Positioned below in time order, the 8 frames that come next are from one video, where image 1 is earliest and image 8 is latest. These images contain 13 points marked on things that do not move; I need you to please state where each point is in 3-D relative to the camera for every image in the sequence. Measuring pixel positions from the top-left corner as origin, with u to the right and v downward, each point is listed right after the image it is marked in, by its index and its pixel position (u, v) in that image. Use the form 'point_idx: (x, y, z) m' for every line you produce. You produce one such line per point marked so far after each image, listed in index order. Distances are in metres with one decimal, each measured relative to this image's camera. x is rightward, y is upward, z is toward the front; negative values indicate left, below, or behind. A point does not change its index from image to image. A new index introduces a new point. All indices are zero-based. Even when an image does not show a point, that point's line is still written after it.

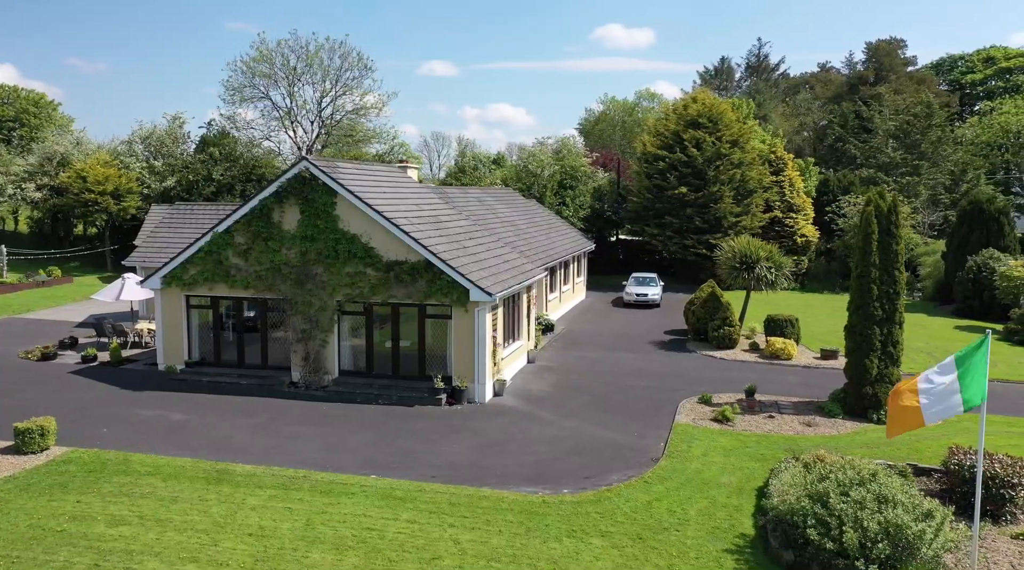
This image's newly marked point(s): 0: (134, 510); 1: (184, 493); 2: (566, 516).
0: (-6.4, -3.8, +14.3) m
1: (-5.8, -3.7, +15.1) m
2: (+0.9, -3.9, +14.3) m
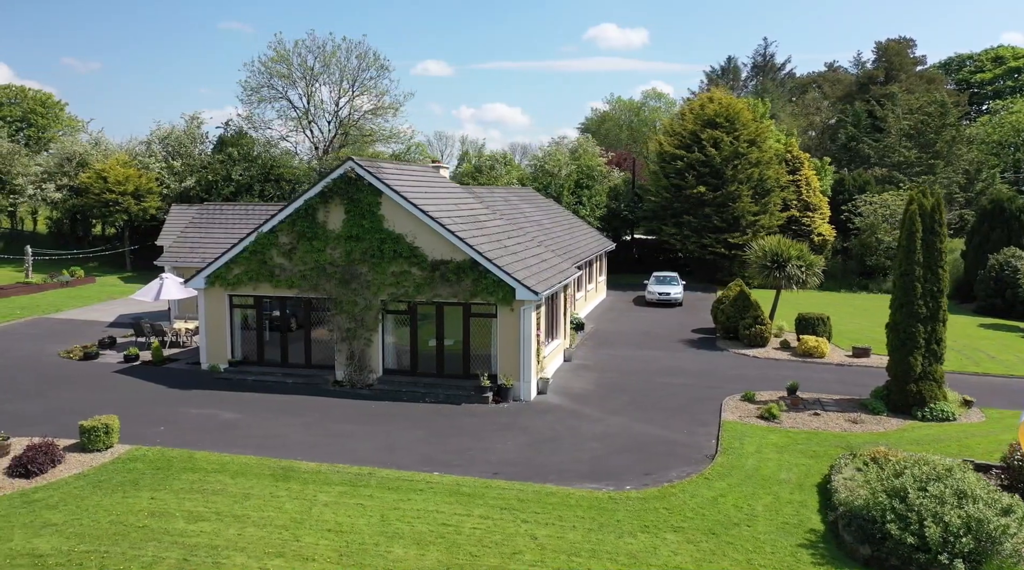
0: (-5.2, -3.8, +14.5) m
1: (-4.6, -3.7, +15.3) m
2: (+2.1, -3.9, +14.5) m
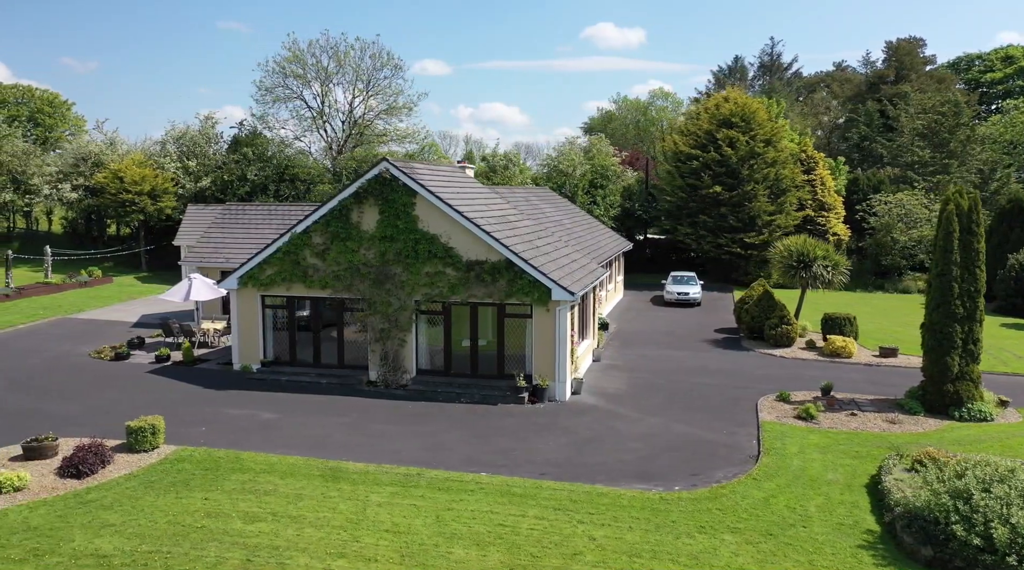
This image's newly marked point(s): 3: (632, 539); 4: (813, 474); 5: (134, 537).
0: (-4.2, -3.8, +14.5) m
1: (-3.7, -3.7, +15.4) m
2: (+3.0, -3.9, +14.5) m
3: (+1.9, -4.0, +13.3) m
4: (+5.9, -3.7, +16.7) m
5: (-5.9, -3.9, +13.3) m
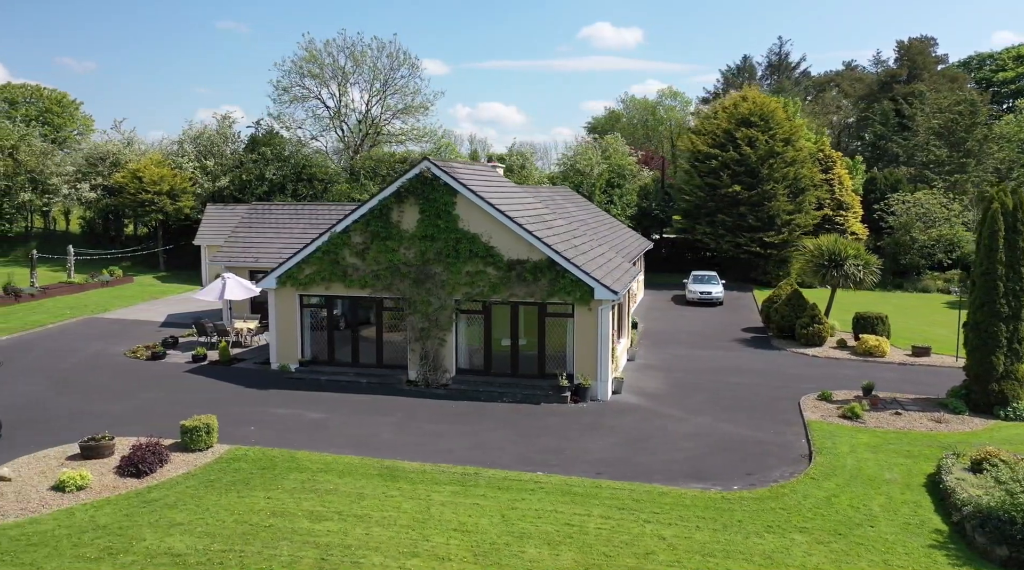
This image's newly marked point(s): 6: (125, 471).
0: (-3.1, -3.8, +14.5) m
1: (-2.6, -3.7, +15.3) m
2: (+4.1, -3.9, +14.5) m
3: (+3.0, -4.0, +13.3) m
4: (+7.0, -3.7, +16.6) m
5: (-4.8, -3.9, +13.3) m
6: (-7.2, -3.5, +15.8) m
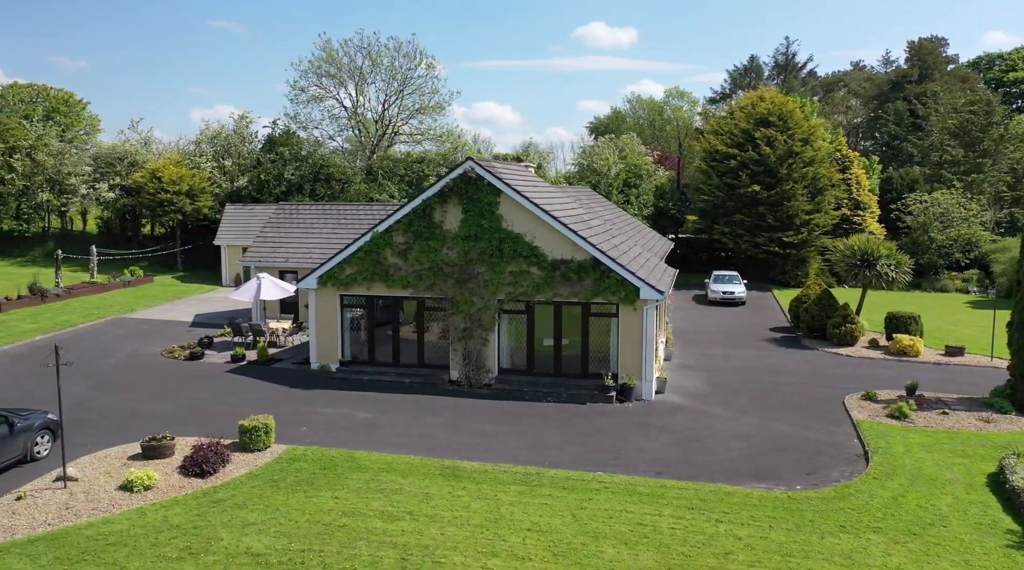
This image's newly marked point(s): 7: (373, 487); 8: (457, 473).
0: (-2.0, -3.8, +14.5) m
1: (-1.4, -3.7, +15.3) m
2: (+5.3, -3.9, +14.5) m
3: (+4.2, -4.0, +13.3) m
4: (+8.2, -3.7, +16.6) m
5: (-3.6, -3.9, +13.3) m
6: (-6.0, -3.5, +15.8) m
7: (-2.5, -3.7, +15.4) m
8: (-1.0, -3.6, +16.1) m
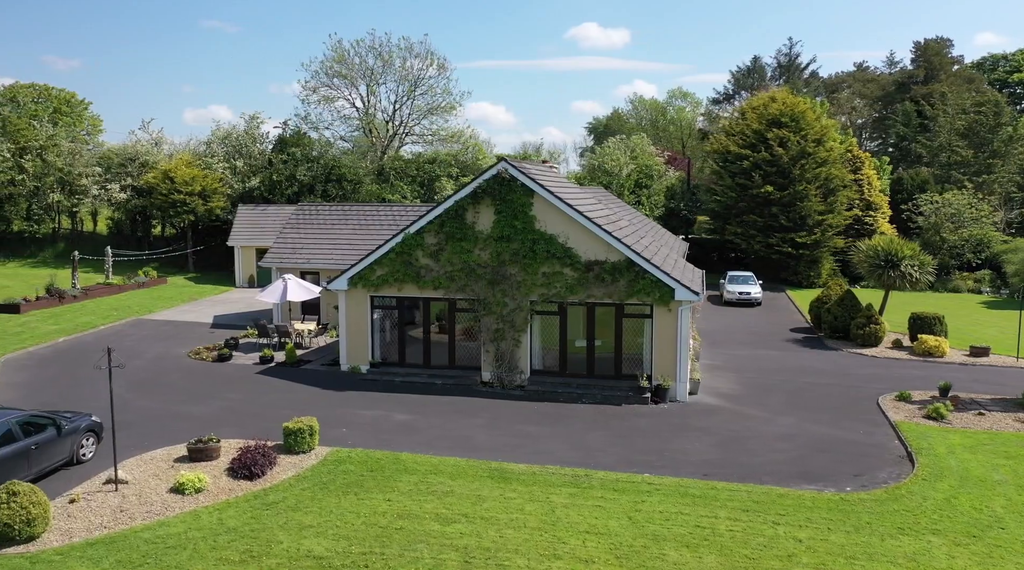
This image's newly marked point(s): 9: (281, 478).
0: (-1.0, -3.8, +14.5) m
1: (-0.5, -3.7, +15.3) m
2: (+6.3, -3.9, +14.5) m
3: (+5.1, -4.0, +13.3) m
4: (+9.1, -3.7, +16.6) m
5: (-2.7, -3.9, +13.2) m
6: (-5.1, -3.5, +15.7) m
7: (-1.6, -3.7, +15.4) m
8: (-0.1, -3.6, +16.1) m
9: (-4.3, -3.6, +15.8) m
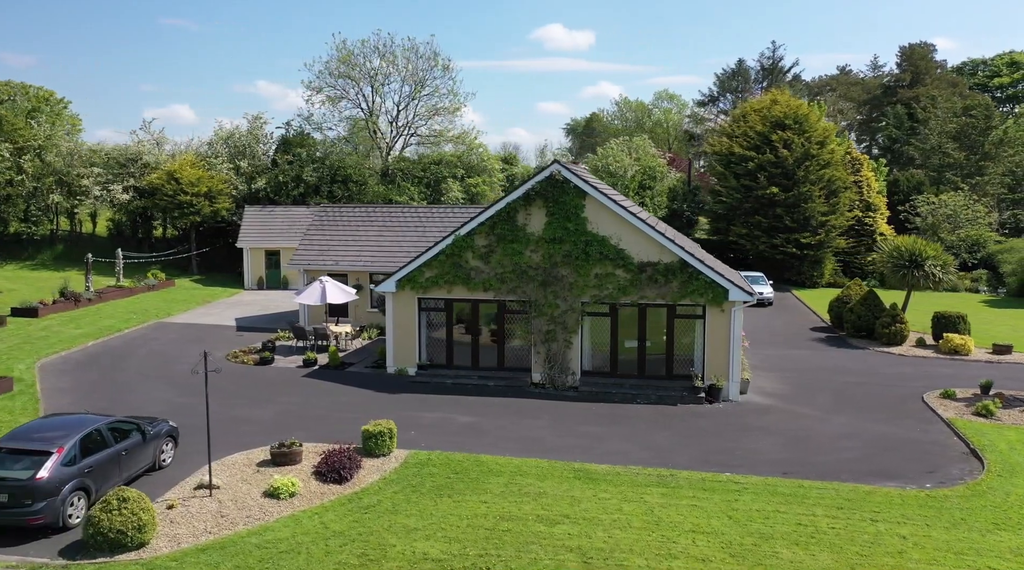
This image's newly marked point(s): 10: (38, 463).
0: (+0.7, -3.9, +14.5) m
1: (+1.2, -3.7, +15.4) m
2: (+7.9, -3.9, +14.8) m
3: (+6.8, -4.0, +13.5) m
4: (+10.8, -3.7, +17.0) m
5: (-0.9, -4.0, +13.2) m
6: (-3.4, -3.5, +15.7) m
7: (+0.1, -3.7, +15.4) m
8: (+1.5, -3.6, +16.2) m
9: (-2.7, -3.6, +15.8) m
10: (-7.4, -2.8, +13.3) m
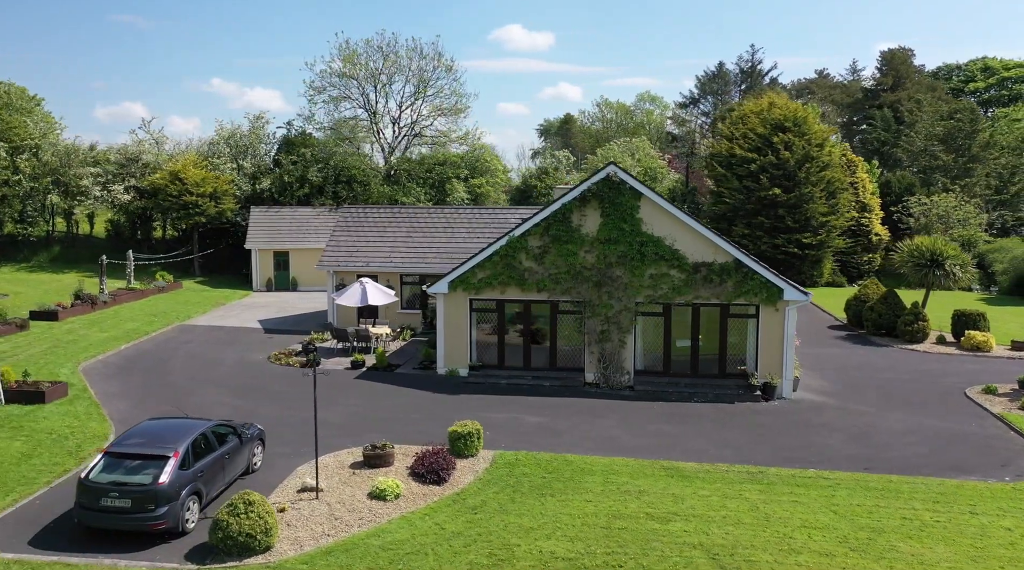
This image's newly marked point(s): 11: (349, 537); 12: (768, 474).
0: (+2.5, -3.9, +14.7) m
1: (+3.0, -3.8, +15.5) m
2: (+9.8, -3.9, +15.2) m
3: (+8.7, -4.0, +13.9) m
4: (+12.5, -3.7, +17.6) m
5: (+1.0, -4.0, +13.3) m
6: (-1.6, -3.6, +15.7) m
7: (+1.9, -3.7, +15.5) m
8: (+3.3, -3.6, +16.4) m
9: (-0.8, -3.7, +15.8) m
10: (-5.5, -2.8, +13.2) m
11: (-2.6, -4.0, +13.3) m
12: (+5.0, -3.6, +16.4) m
